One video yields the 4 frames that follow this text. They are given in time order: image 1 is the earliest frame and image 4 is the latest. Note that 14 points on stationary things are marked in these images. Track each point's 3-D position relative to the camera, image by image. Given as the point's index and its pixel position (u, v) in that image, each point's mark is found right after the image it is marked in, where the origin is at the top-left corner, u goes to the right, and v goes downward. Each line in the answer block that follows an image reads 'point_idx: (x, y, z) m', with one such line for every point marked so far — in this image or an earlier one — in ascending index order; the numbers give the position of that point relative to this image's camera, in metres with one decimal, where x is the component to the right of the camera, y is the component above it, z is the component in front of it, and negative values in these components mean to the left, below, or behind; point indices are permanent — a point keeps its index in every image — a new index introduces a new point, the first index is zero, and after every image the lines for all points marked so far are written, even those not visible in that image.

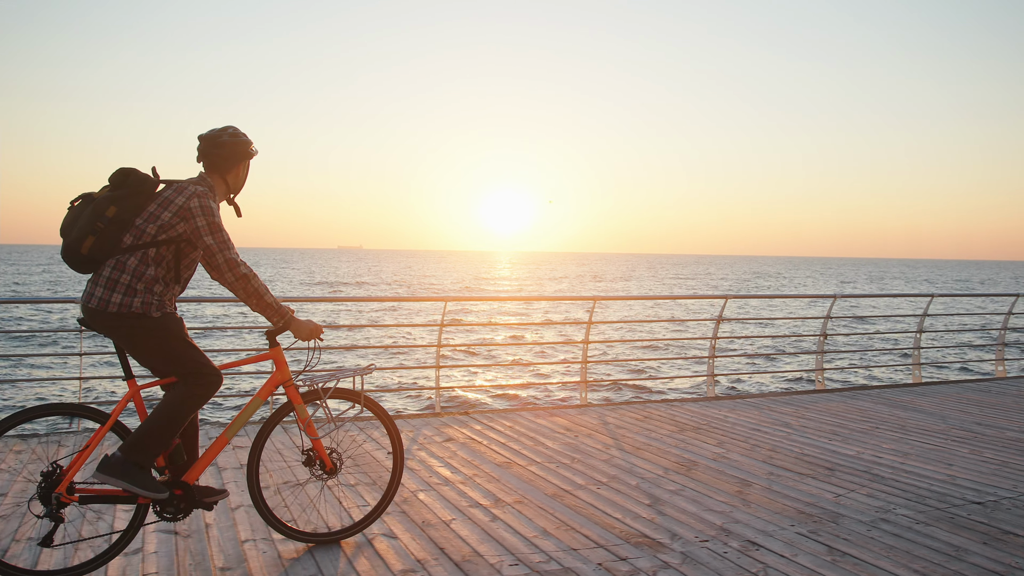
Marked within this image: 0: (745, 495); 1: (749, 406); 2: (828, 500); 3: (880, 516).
0: (+1.3, -1.2, +4.2) m
1: (+2.1, -1.1, +6.6) m
2: (+1.7, -1.2, +4.1) m
3: (+1.9, -1.2, +3.8) m
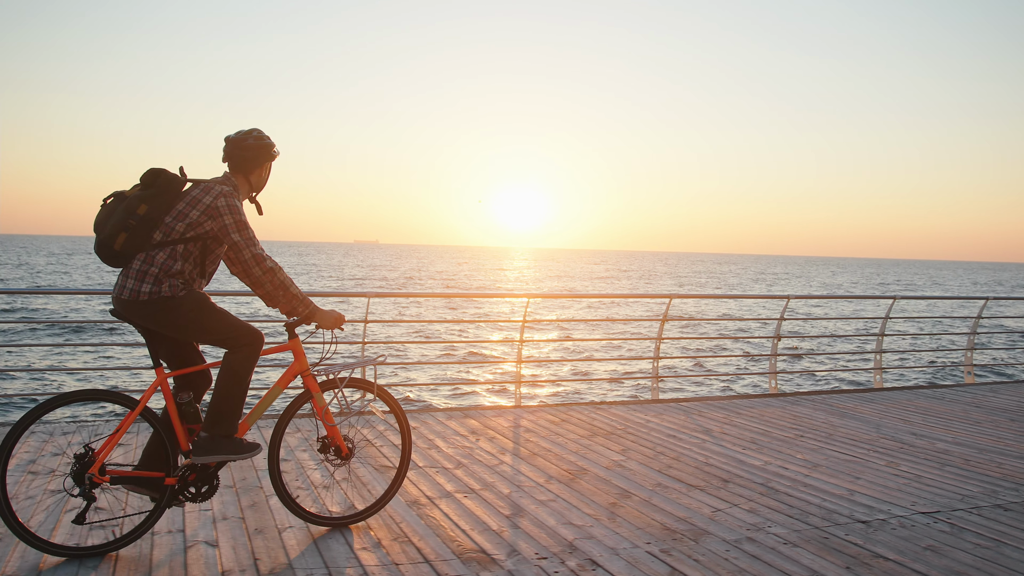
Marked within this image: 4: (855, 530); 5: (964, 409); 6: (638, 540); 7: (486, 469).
0: (+0.6, -1.2, +3.9) m
1: (+1.4, -1.0, +6.3) m
2: (+1.0, -1.2, +3.8) m
3: (+1.1, -1.2, +3.6) m
4: (+1.7, -1.2, +3.6) m
5: (+4.0, -1.1, +6.5) m
6: (+0.6, -1.2, +3.5) m
7: (-0.1, -1.1, +4.6) m
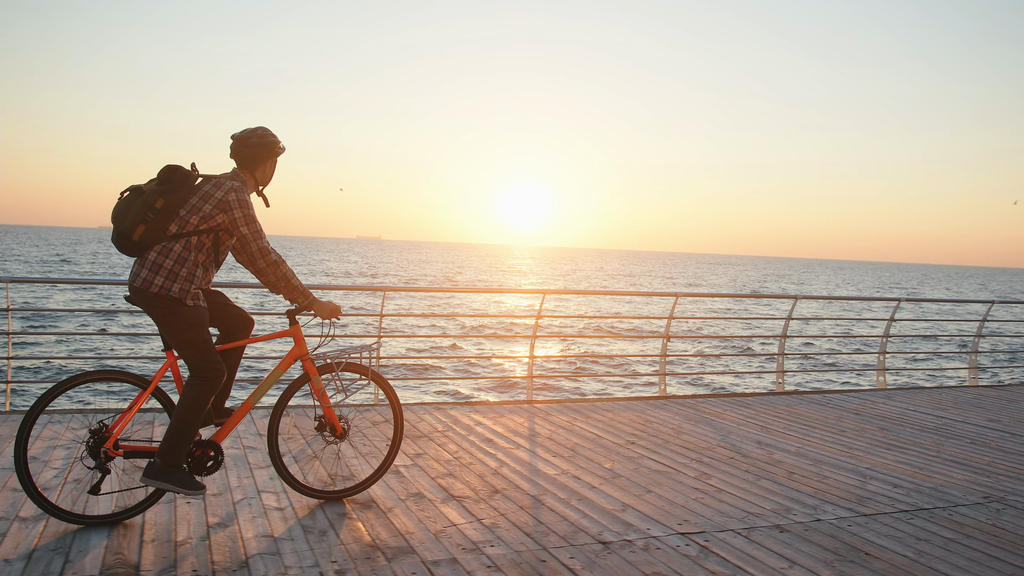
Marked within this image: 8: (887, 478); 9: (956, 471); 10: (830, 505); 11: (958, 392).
0: (-0.8, -1.1, +3.5) m
1: (+0.1, -1.0, +5.9) m
2: (-0.4, -1.1, +3.4) m
3: (-0.2, -1.1, +3.1) m
4: (+0.3, -1.1, +3.2) m
5: (+2.7, -1.0, +6.0) m
6: (-0.8, -1.1, +3.1) m
7: (-1.5, -1.0, +4.1) m
8: (+2.2, -1.1, +4.3) m
9: (+2.7, -1.1, +4.6) m
10: (+1.7, -1.1, +3.8) m
11: (+4.3, -1.0, +7.1) m
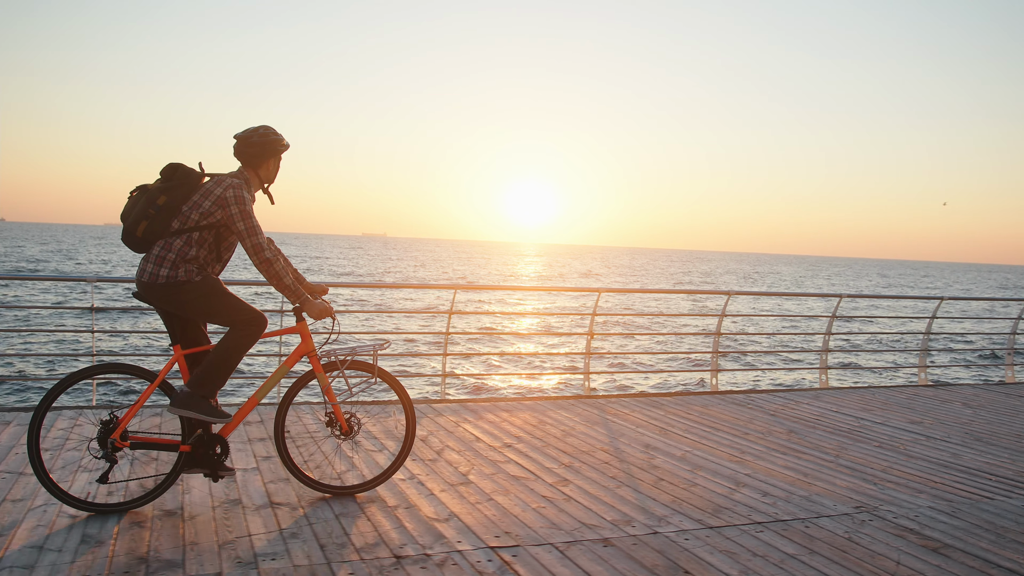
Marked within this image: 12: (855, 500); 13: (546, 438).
0: (-1.6, -1.1, +3.2) m
1: (-0.7, -0.9, +5.6) m
2: (-1.2, -1.1, +3.1) m
3: (-1.1, -1.1, +2.9) m
4: (-0.5, -1.1, +2.9) m
5: (+1.8, -1.0, +5.7) m
6: (-1.6, -1.1, +2.8) m
7: (-2.3, -1.0, +3.9) m
8: (+1.4, -1.1, +4.0) m
9: (+1.9, -1.1, +4.2) m
10: (+0.8, -1.1, +3.5) m
11: (+3.5, -1.0, +6.8) m
12: (+1.8, -1.1, +3.8) m
13: (+0.2, -1.0, +4.9) m
